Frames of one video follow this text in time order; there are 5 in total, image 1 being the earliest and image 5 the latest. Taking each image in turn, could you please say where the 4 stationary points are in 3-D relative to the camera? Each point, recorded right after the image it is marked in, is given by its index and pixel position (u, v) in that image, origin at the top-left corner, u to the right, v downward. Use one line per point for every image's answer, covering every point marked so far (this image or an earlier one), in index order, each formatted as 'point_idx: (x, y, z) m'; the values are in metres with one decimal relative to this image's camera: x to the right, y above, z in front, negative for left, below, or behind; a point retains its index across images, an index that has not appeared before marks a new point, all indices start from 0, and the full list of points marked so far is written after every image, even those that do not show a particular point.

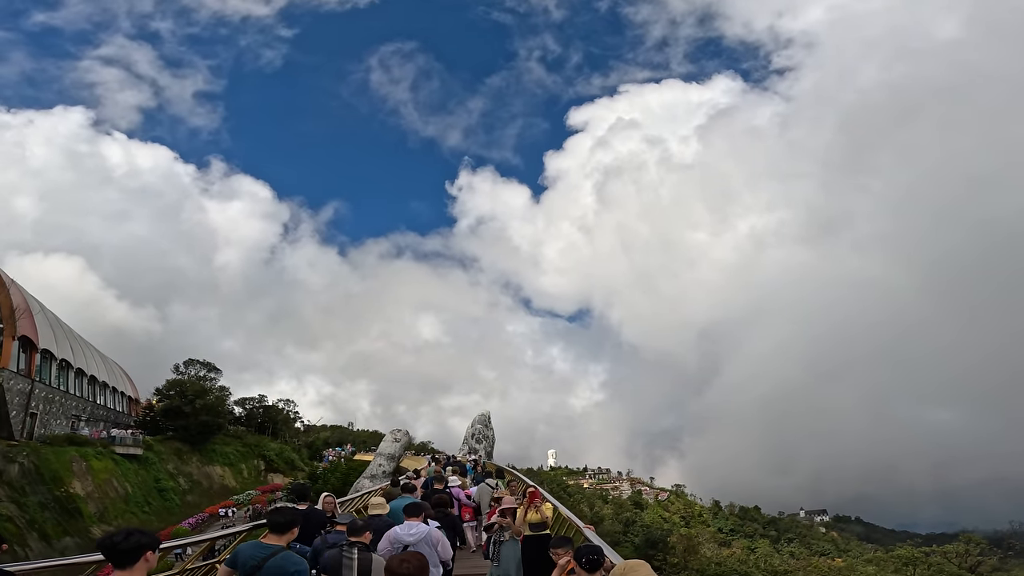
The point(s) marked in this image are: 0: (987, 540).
0: (+15.7, -8.2, +18.7) m
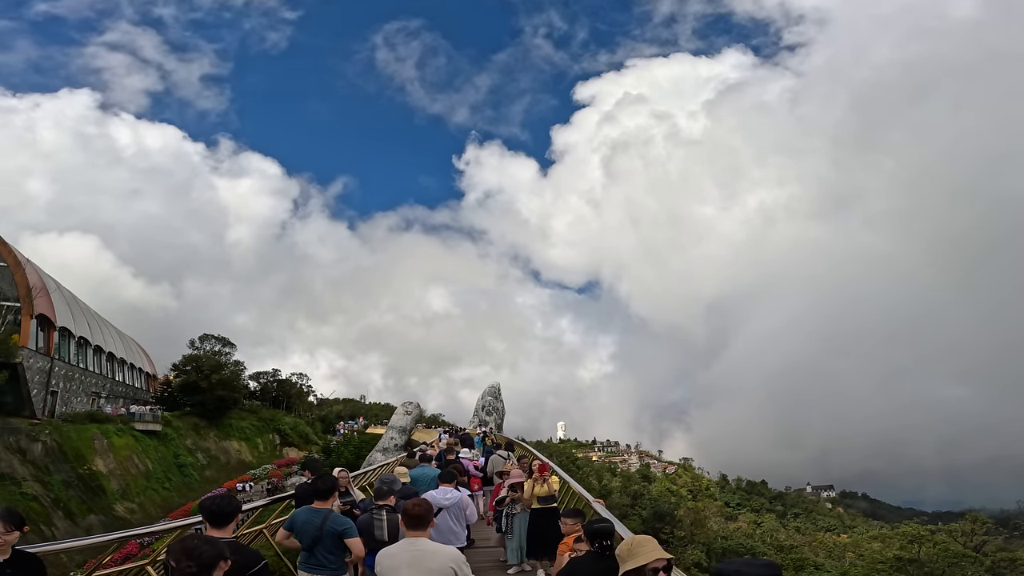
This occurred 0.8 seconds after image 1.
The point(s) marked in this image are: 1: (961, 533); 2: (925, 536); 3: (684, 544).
0: (+16.1, -7.6, +18.9) m
1: (+14.0, -7.6, +17.6) m
2: (+12.5, -7.4, +17.1) m
3: (+4.5, -6.5, +14.8) m
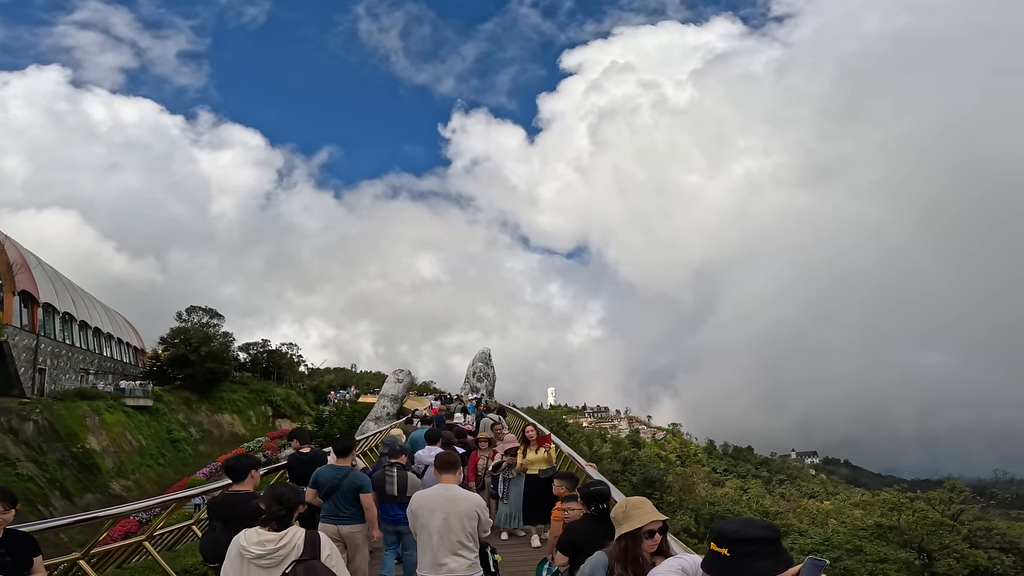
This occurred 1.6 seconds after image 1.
0: (+15.8, -6.9, +19.5) m
1: (+13.7, -6.9, +18.2) m
2: (+12.3, -6.7, +17.6) m
3: (+4.3, -6.1, +15.1) m
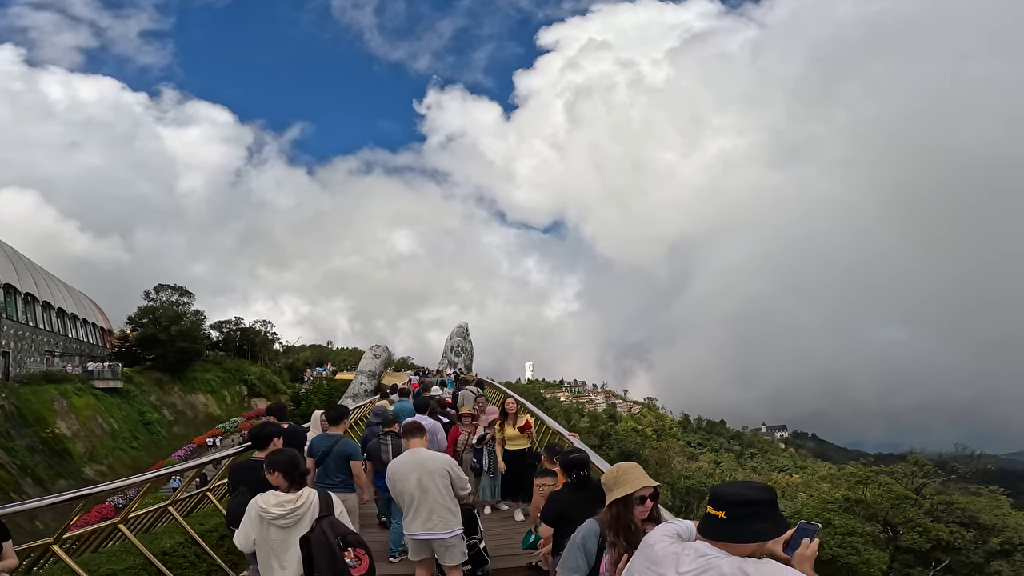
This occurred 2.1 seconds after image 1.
0: (+15.2, -6.3, +20.4) m
1: (+13.2, -6.4, +19.0) m
2: (+11.7, -6.2, +18.3) m
3: (+3.8, -5.8, +15.6) m
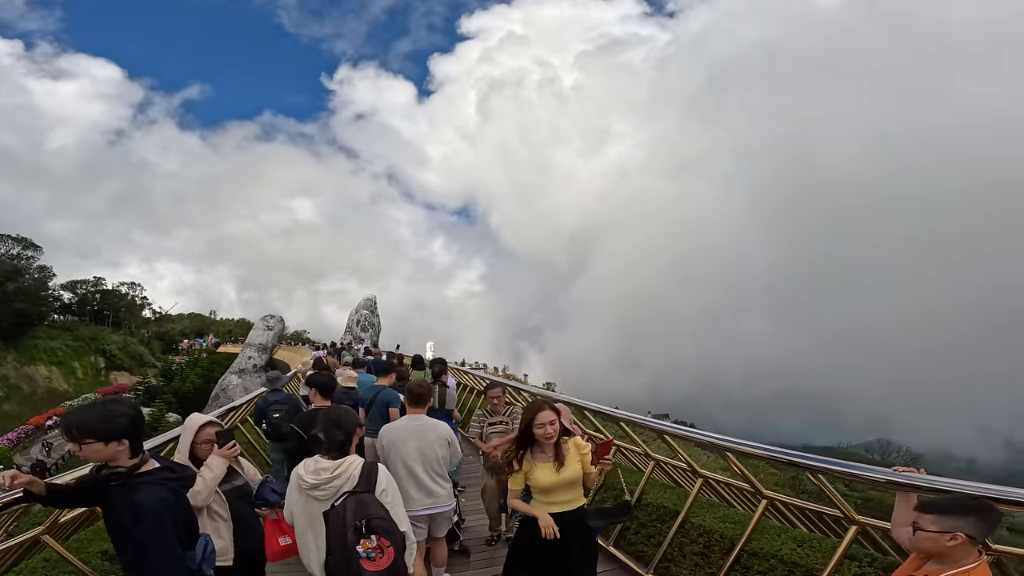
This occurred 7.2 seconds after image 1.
0: (+12.6, -6.2, +20.2) m
1: (+10.9, -6.2, +18.5) m
2: (+9.5, -6.0, +17.6) m
3: (+2.3, -5.2, +13.6) m
